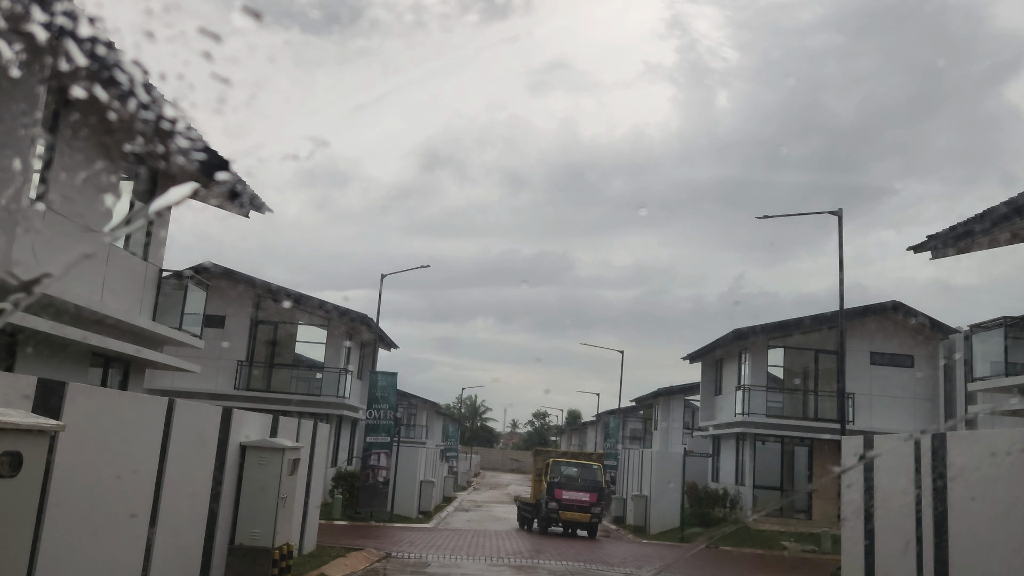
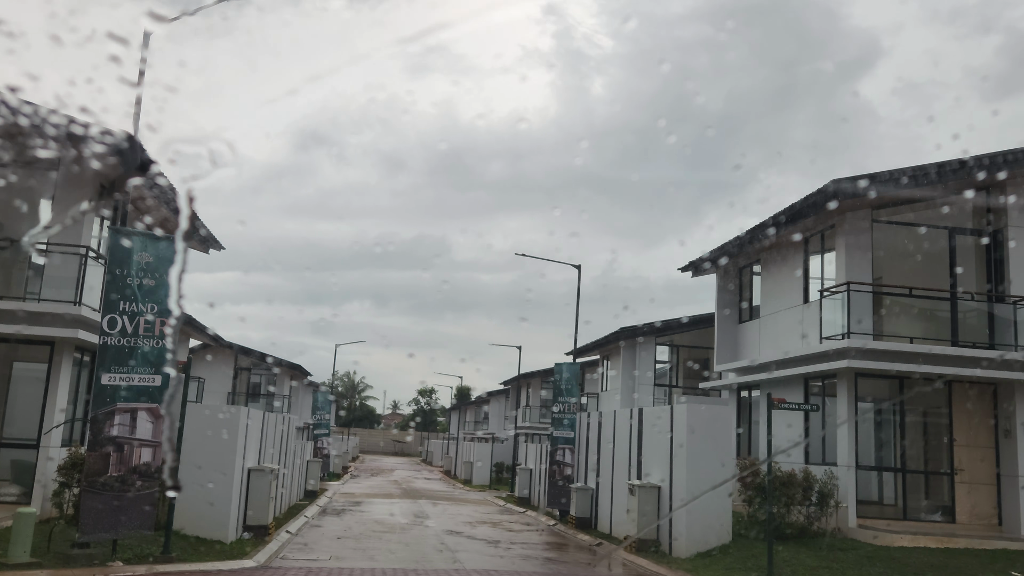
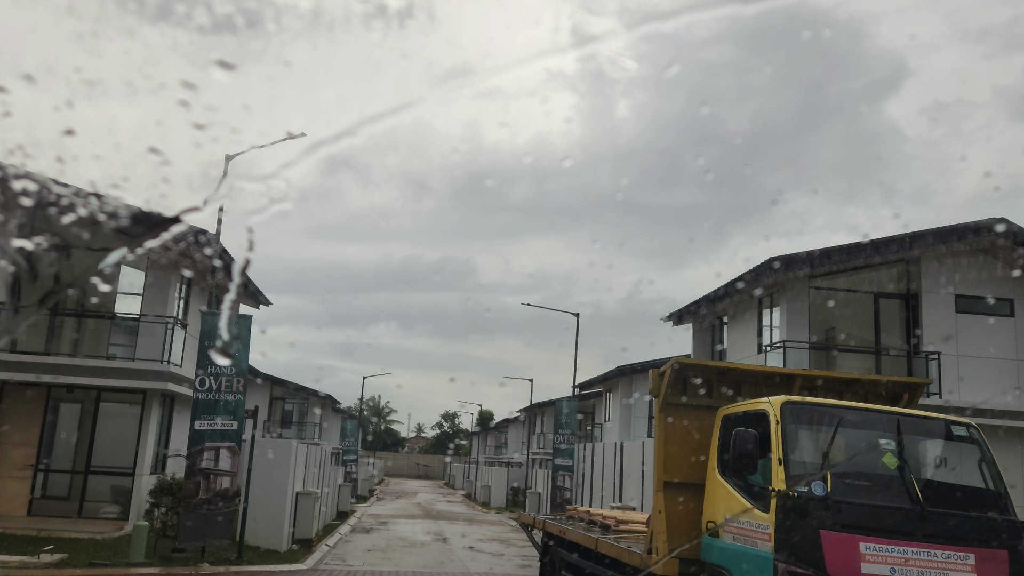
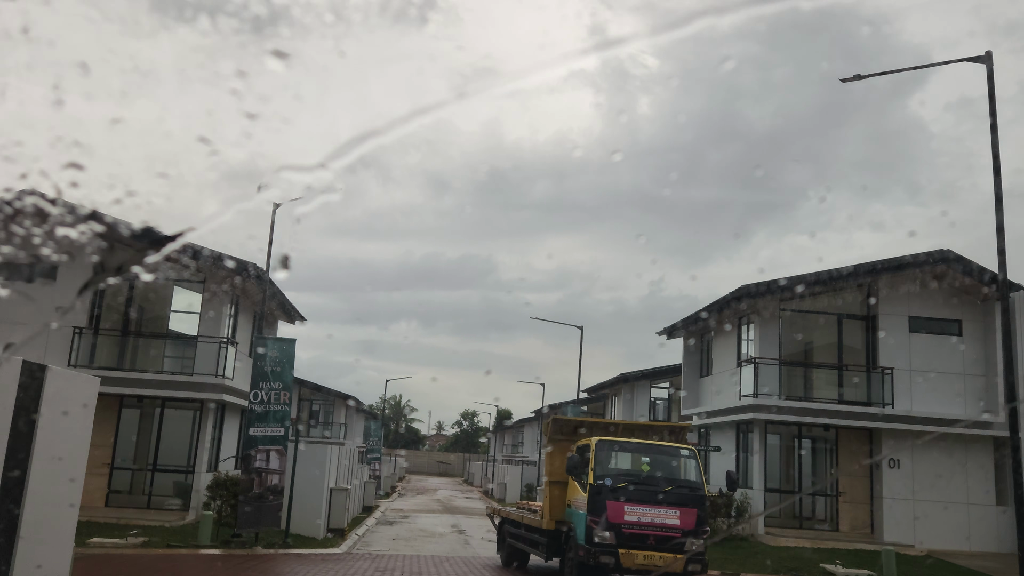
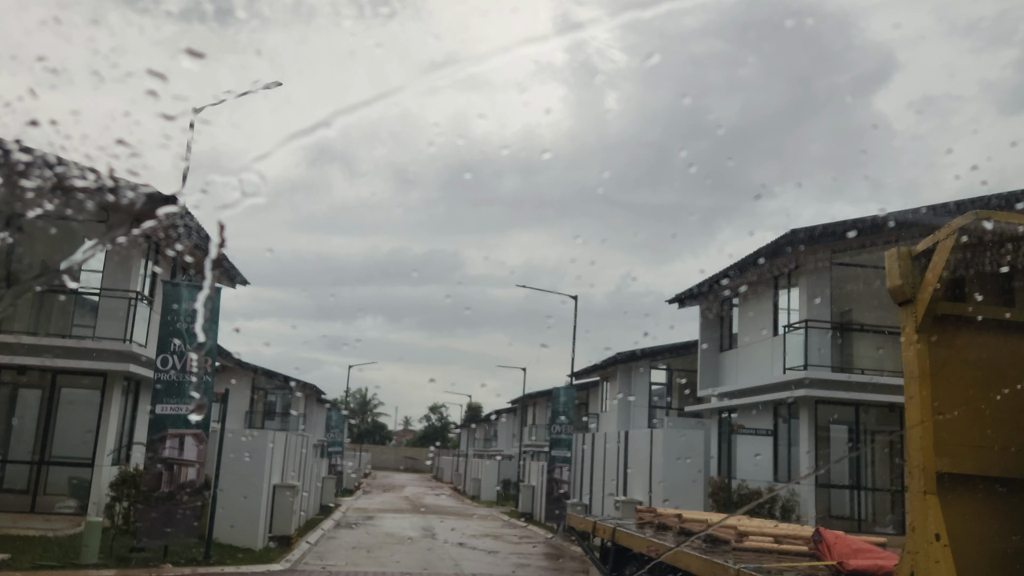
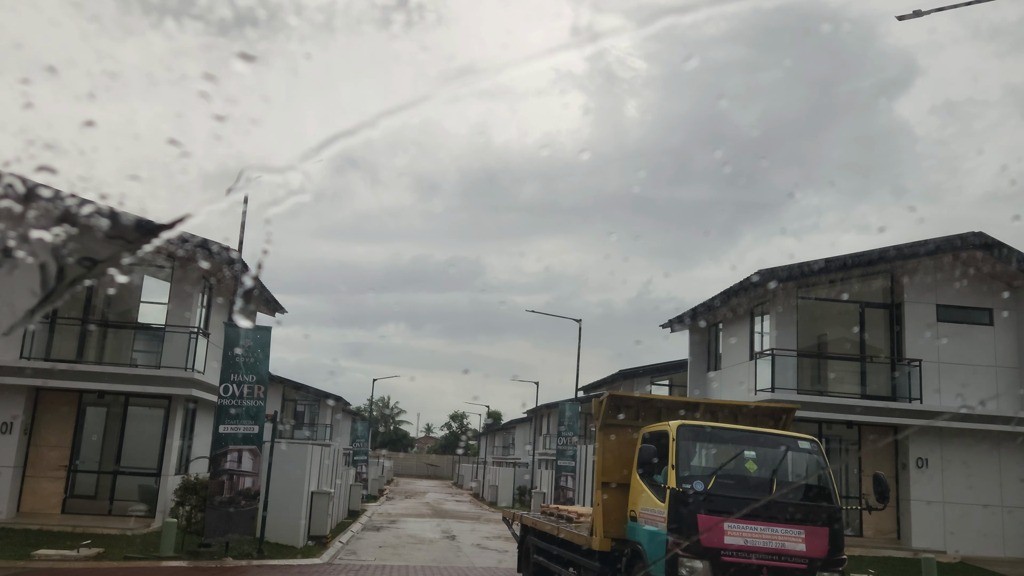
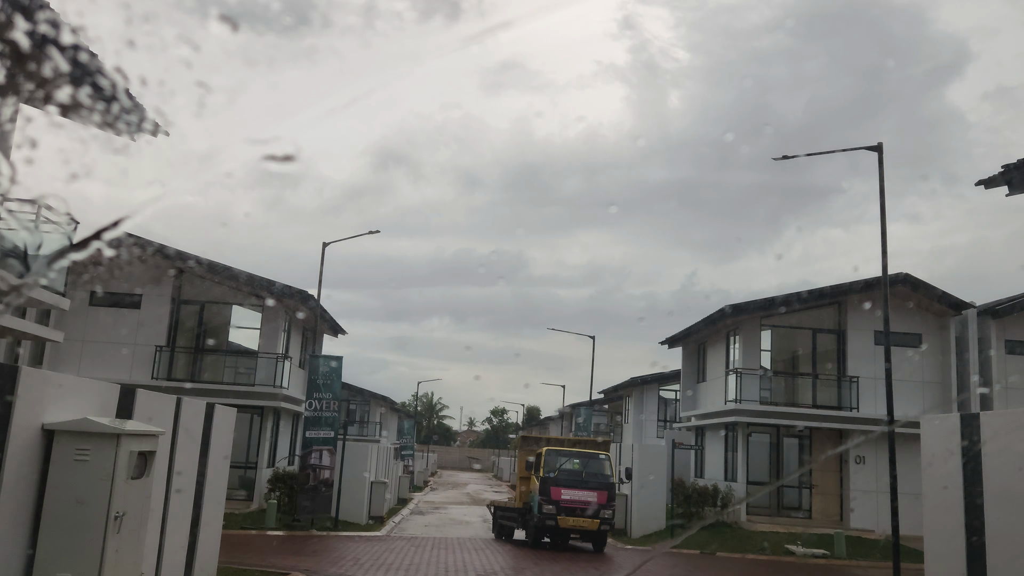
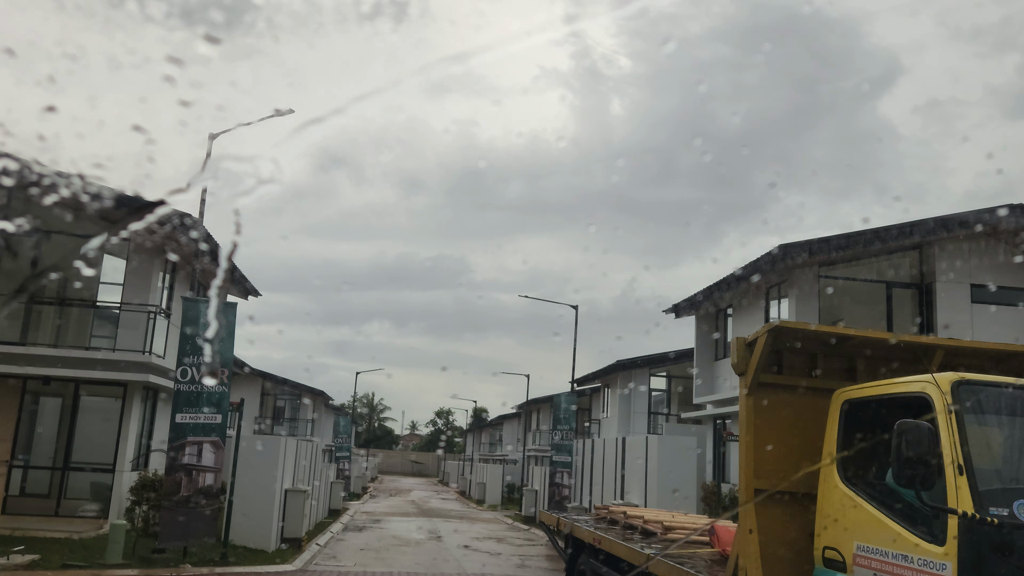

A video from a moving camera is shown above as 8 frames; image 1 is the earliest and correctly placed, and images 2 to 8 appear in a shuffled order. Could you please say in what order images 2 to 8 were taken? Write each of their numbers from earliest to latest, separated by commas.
7, 4, 6, 3, 8, 5, 2
